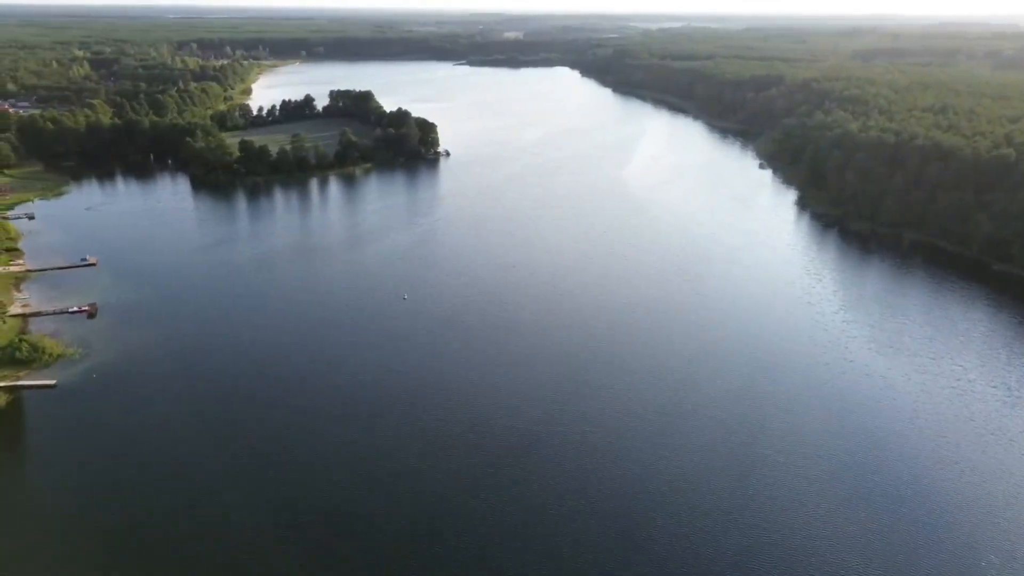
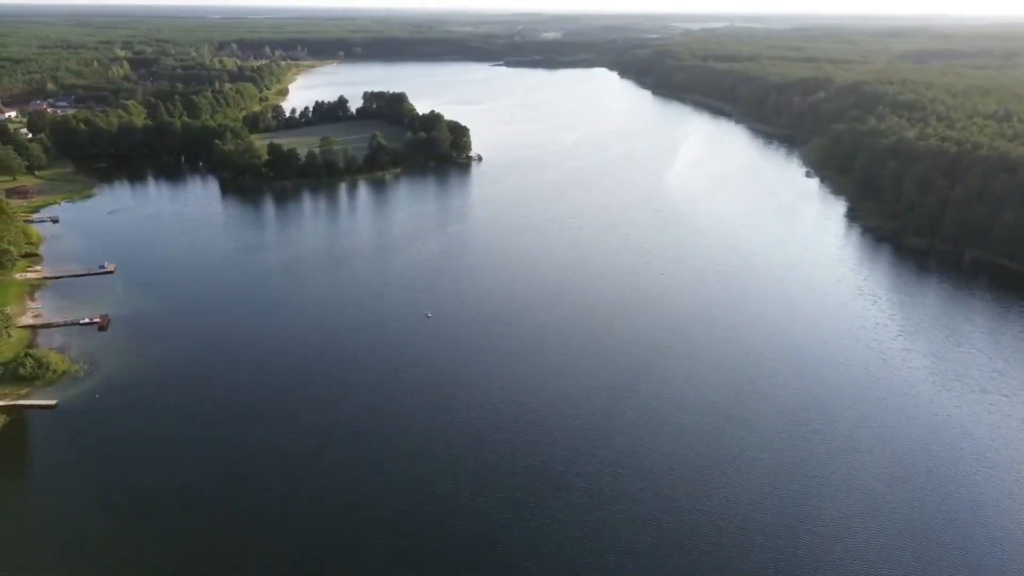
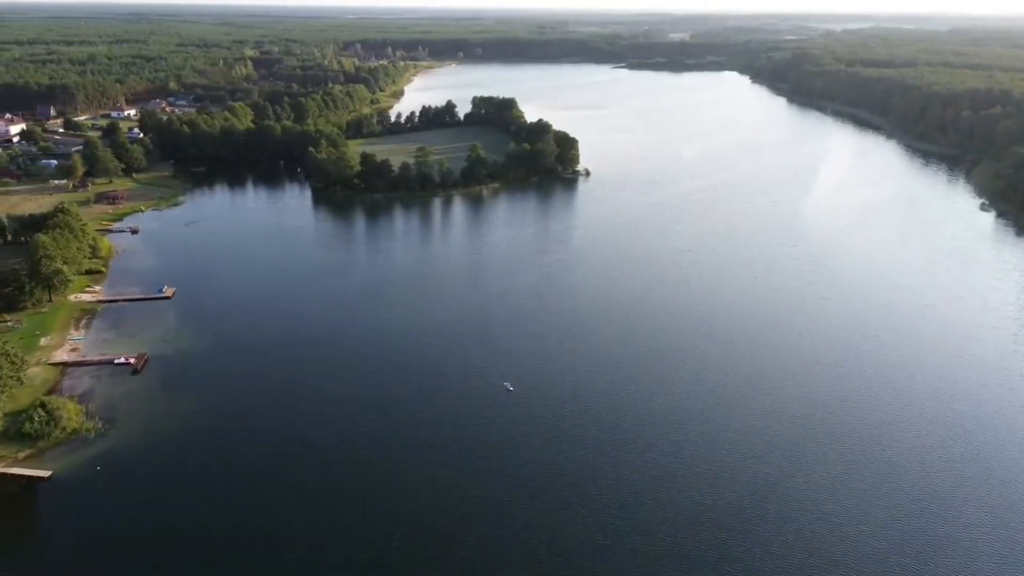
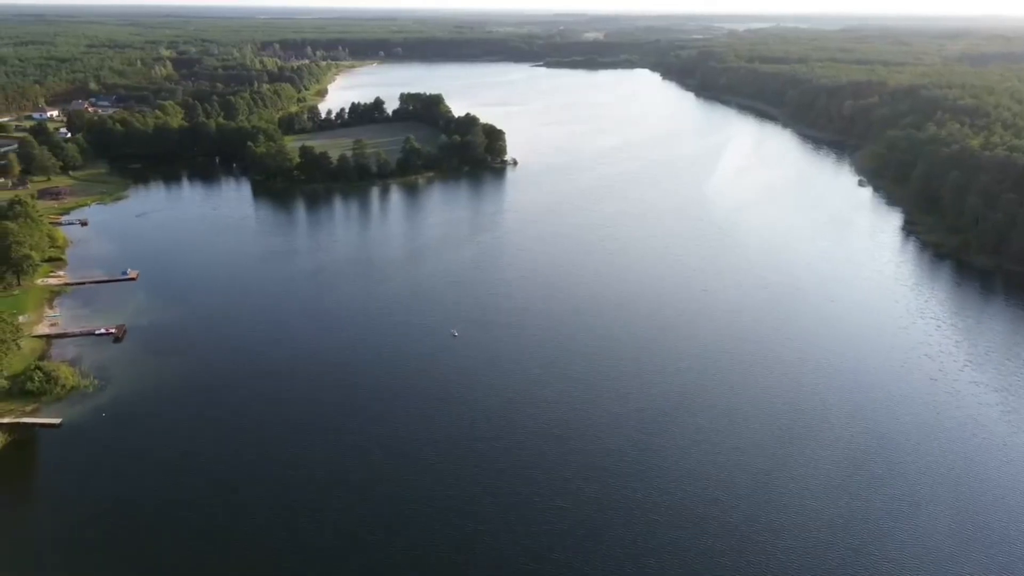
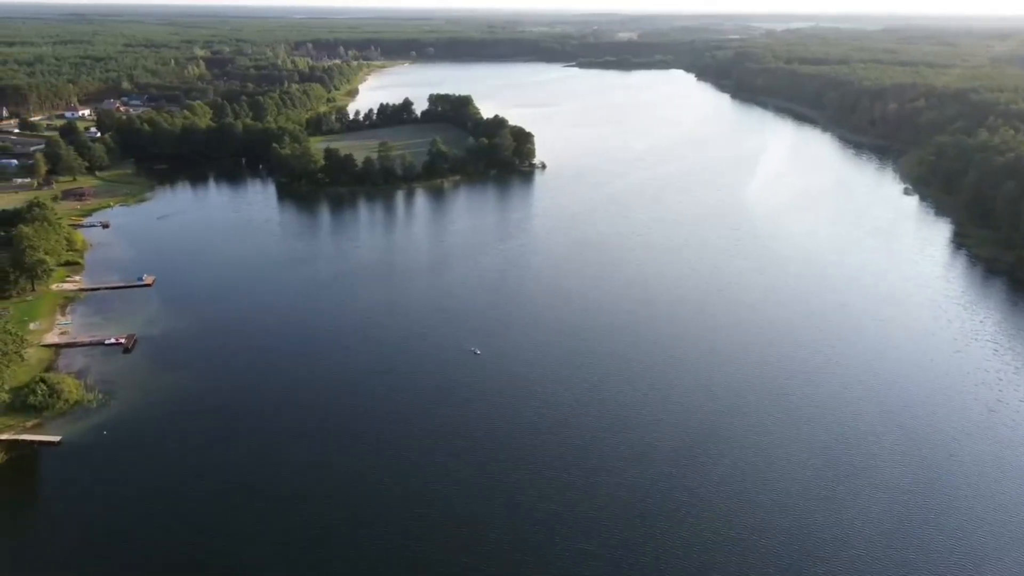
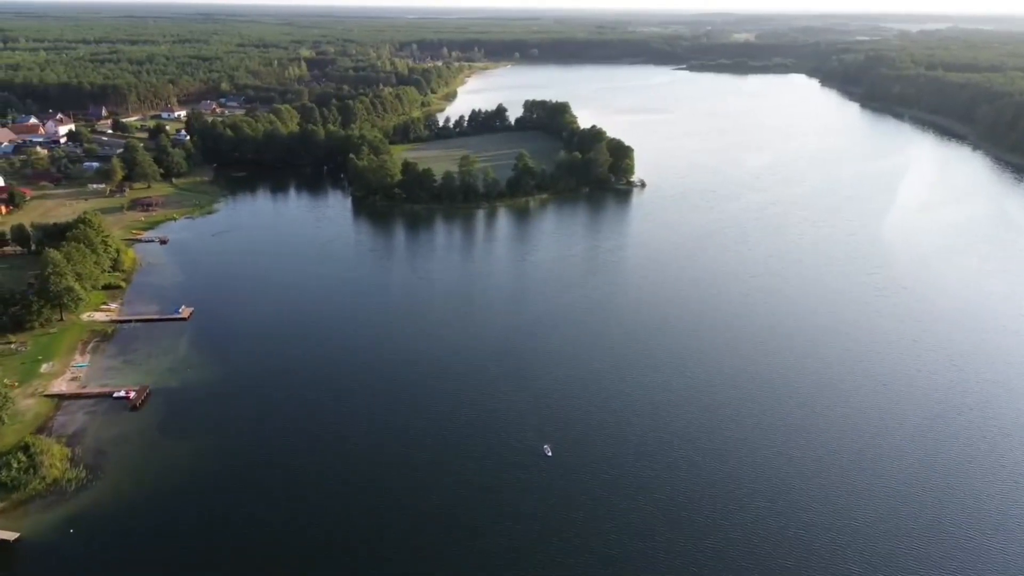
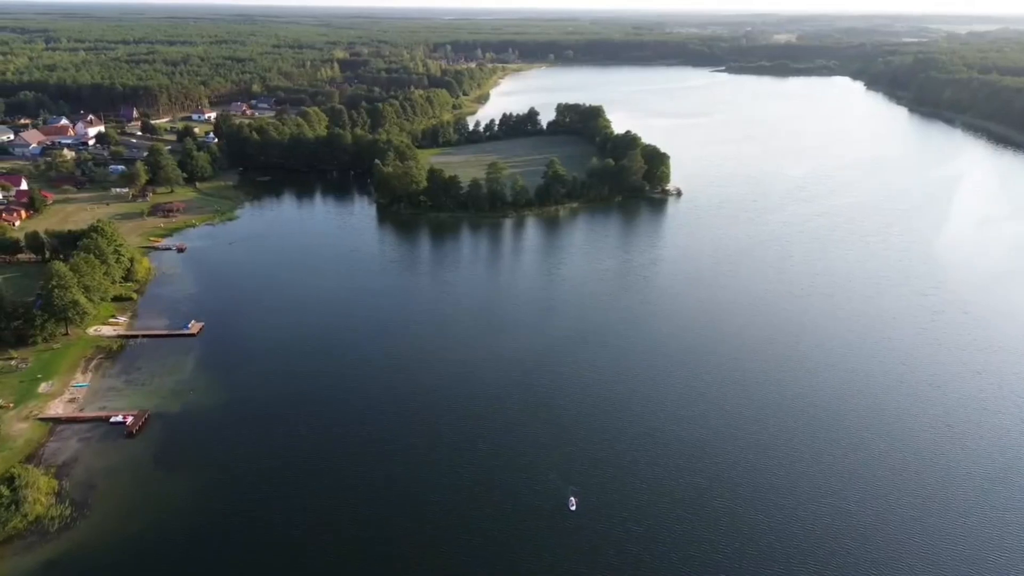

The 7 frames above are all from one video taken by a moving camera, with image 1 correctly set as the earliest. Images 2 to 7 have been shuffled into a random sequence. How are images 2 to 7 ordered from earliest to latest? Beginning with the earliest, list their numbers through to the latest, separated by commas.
2, 4, 5, 3, 6, 7
